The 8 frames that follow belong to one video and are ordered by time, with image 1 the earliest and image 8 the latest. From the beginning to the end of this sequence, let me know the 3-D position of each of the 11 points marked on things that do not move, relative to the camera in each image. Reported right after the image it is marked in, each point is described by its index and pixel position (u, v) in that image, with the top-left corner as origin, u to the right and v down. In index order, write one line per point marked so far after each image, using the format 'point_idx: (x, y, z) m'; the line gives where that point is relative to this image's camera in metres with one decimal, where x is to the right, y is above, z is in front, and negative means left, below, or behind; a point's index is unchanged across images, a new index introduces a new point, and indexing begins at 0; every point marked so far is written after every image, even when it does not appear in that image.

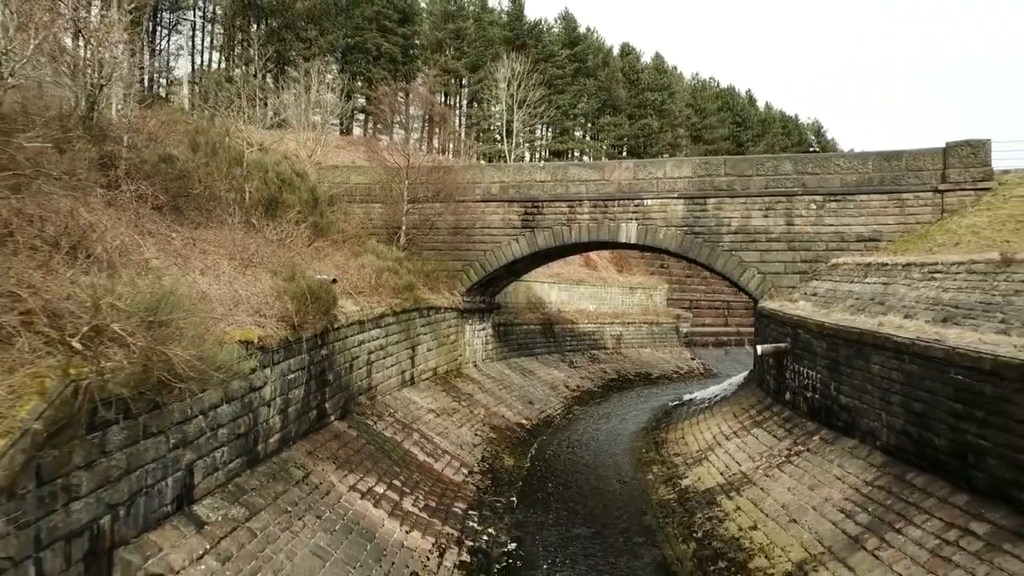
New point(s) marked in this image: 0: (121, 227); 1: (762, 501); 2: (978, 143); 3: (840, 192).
0: (-3.6, +0.6, +7.7) m
1: (+3.0, -2.5, +9.7) m
2: (+8.8, +2.7, +15.4) m
3: (+6.6, +1.9, +16.4) m
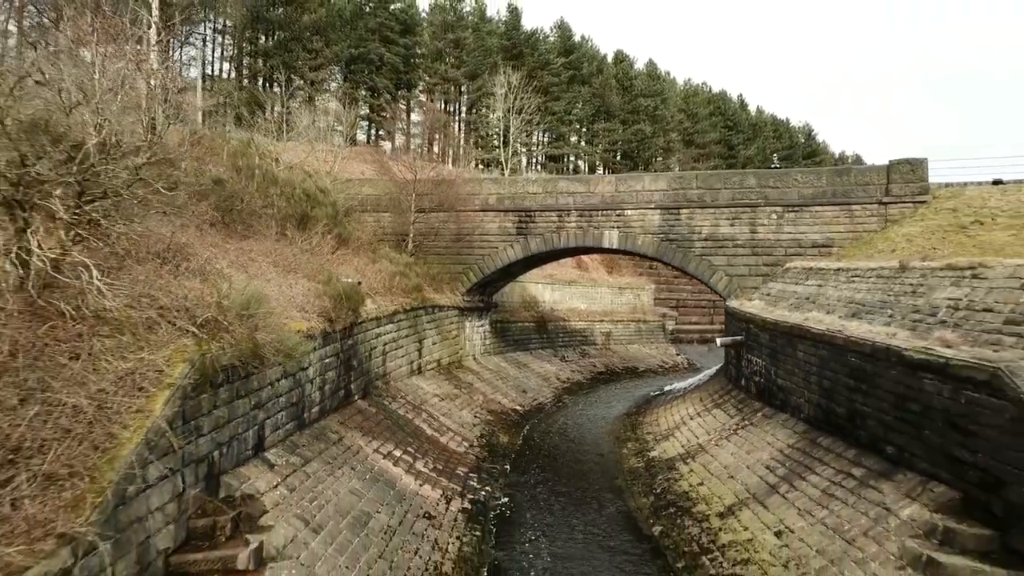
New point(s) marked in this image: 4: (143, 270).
0: (-3.7, +0.6, +9.9) m
1: (+2.9, -2.5, +11.9) m
2: (+8.7, +2.7, +17.5) m
3: (+6.5, +1.9, +18.5) m
4: (-3.4, 0.0, +7.5) m
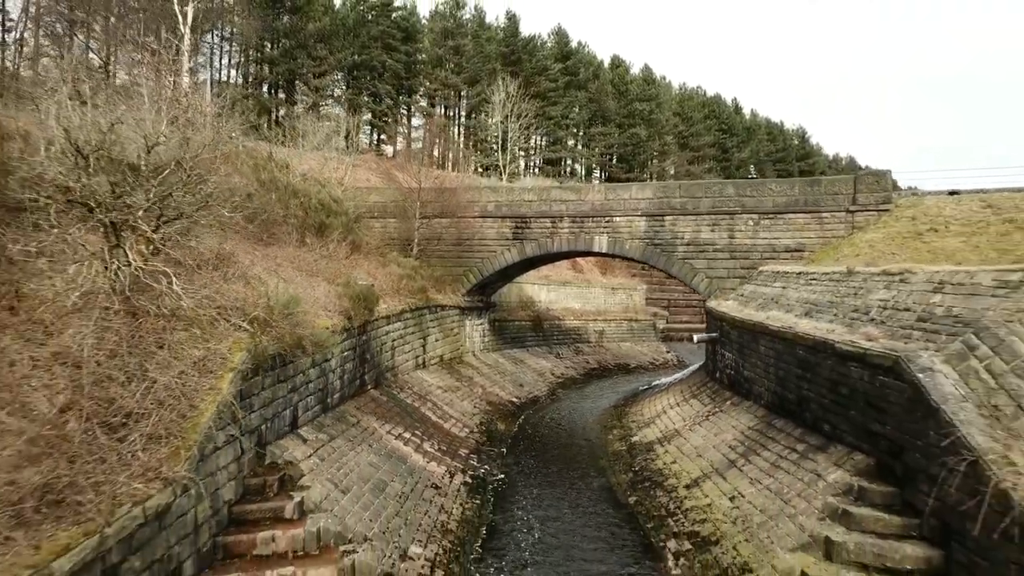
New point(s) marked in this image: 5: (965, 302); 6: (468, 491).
0: (-3.8, +0.5, +11.4) m
1: (+2.8, -2.6, +13.4) m
2: (+8.6, +2.7, +19.1) m
3: (+6.4, +1.9, +20.1) m
4: (-3.4, 0.0, +9.1) m
5: (+5.0, -0.2, +9.0) m
6: (-0.6, -2.9, +11.9) m
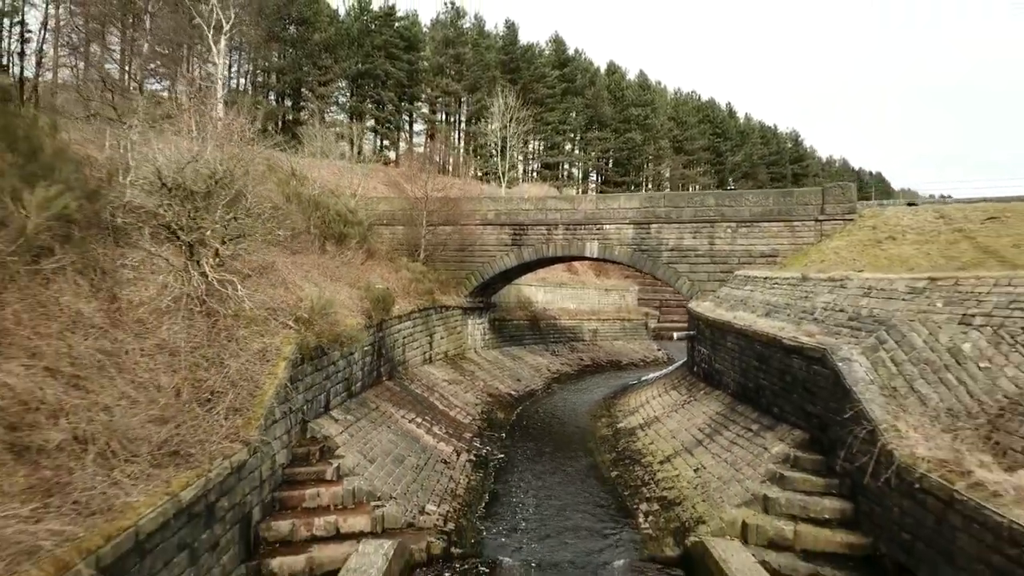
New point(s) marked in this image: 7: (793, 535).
0: (-3.8, +0.5, +13.3) m
1: (+2.8, -2.6, +15.3) m
2: (+8.6, +2.6, +21.0) m
3: (+6.3, +1.8, +22.0) m
4: (-3.5, 0.0, +10.9) m
5: (+5.0, -0.2, +10.9) m
6: (-0.7, -3.0, +13.7) m
7: (+3.1, -2.7, +8.8) m
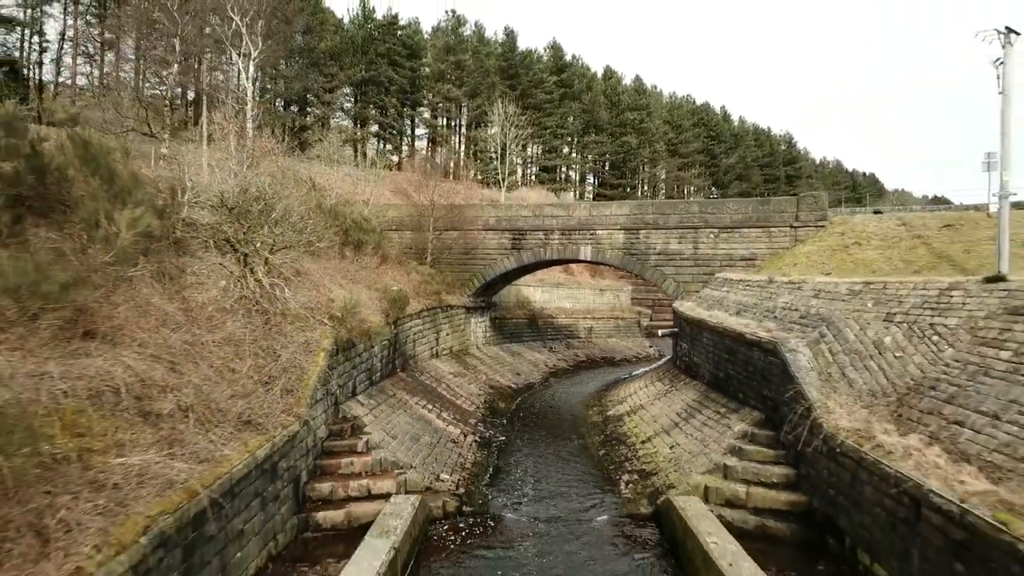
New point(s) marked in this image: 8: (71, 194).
0: (-3.8, +0.4, +15.2) m
1: (+2.8, -2.7, +17.2) m
2: (+8.5, +2.6, +22.9) m
3: (+6.3, +1.8, +23.9) m
4: (-3.5, -0.1, +12.8) m
5: (+5.0, -0.3, +12.8) m
6: (-0.6, -3.0, +15.7) m
7: (+3.1, -2.7, +10.7) m
8: (-5.5, +1.1, +10.1) m
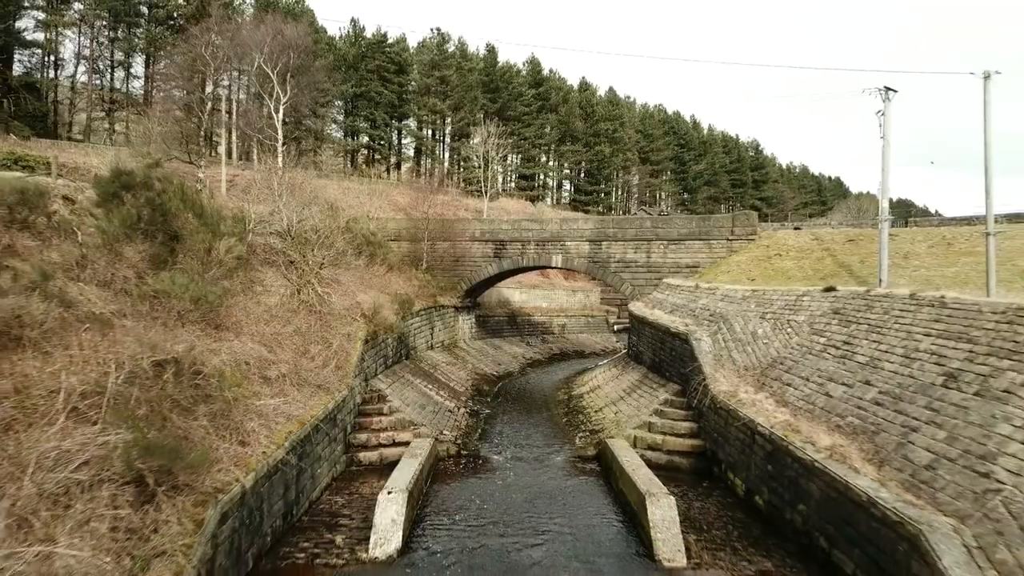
0: (-4.2, +0.3, +19.6) m
1: (+2.3, -2.8, +21.7) m
2: (+8.0, +2.5, +27.5) m
3: (+5.7, +1.7, +28.5) m
4: (-3.8, -0.2, +17.2) m
5: (+4.6, -0.4, +17.4) m
6: (-1.1, -3.1, +20.1) m
7: (+2.8, -2.9, +15.3) m
8: (-5.8, +1.0, +14.4) m
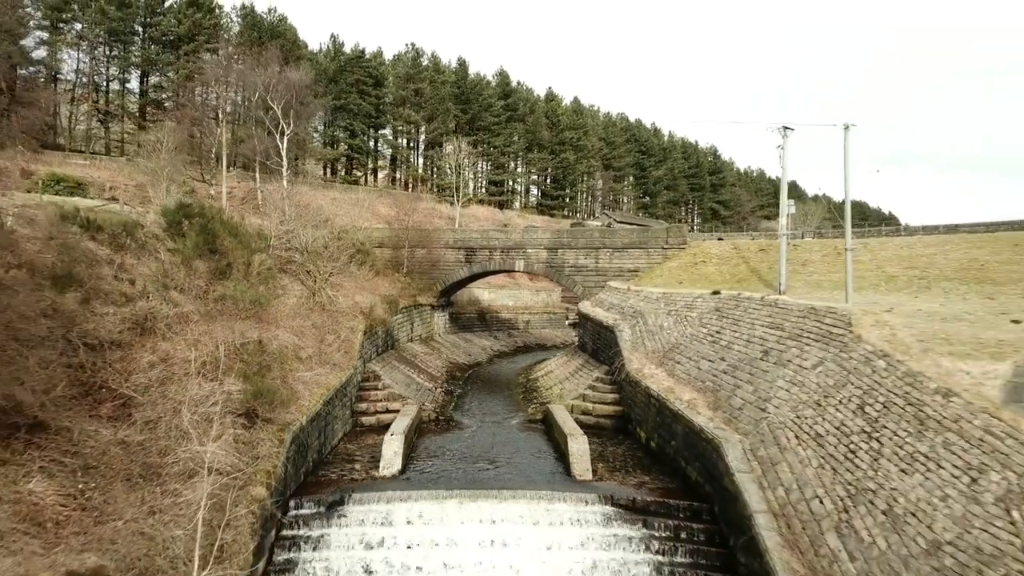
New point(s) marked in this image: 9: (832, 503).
0: (-5.2, +0.2, +24.2) m
1: (+1.3, -2.8, +26.6) m
2: (+6.7, +2.4, +32.6) m
3: (+4.4, +1.7, +33.4) m
4: (-4.7, -0.3, +21.8) m
5: (+3.7, -0.5, +22.3) m
6: (-2.1, -3.2, +24.8) m
7: (+2.0, -3.0, +20.1) m
8: (-6.6, +0.9, +19.0) m
9: (+4.1, -2.8, +10.5) m
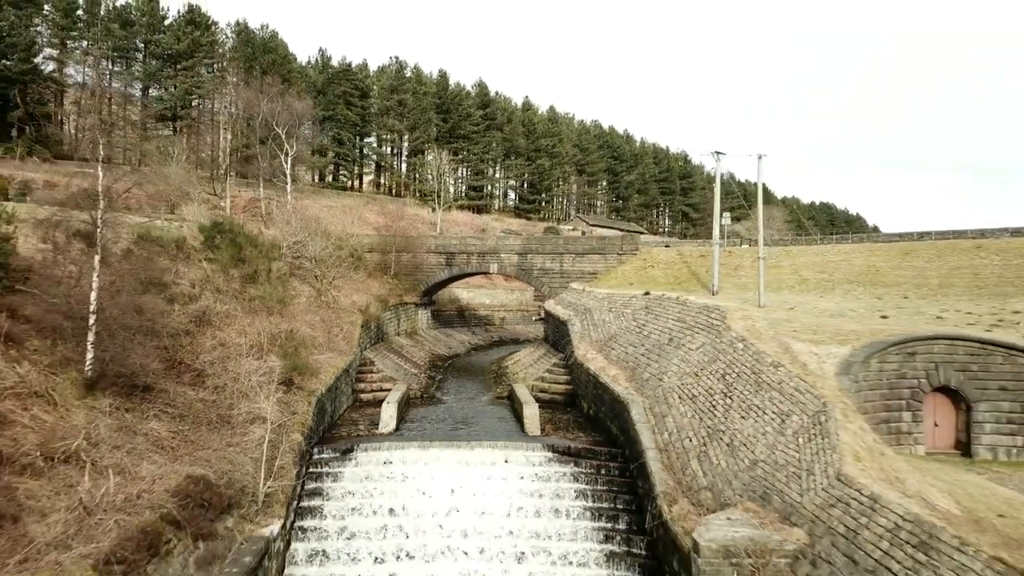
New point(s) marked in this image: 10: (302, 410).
0: (-6.1, +0.2, +28.7) m
1: (+0.2, -2.9, +31.2) m
2: (+5.5, +2.4, +37.3) m
3: (+3.3, +1.6, +38.1) m
4: (-5.6, -0.3, +26.3) m
5: (+2.8, -0.5, +27.0) m
6: (-3.0, -3.3, +29.4) m
7: (+1.1, -3.0, +24.8) m
8: (-7.4, +0.9, +23.5) m
9: (+3.4, -2.8, +15.2) m
10: (-4.3, -2.5, +16.6) m
